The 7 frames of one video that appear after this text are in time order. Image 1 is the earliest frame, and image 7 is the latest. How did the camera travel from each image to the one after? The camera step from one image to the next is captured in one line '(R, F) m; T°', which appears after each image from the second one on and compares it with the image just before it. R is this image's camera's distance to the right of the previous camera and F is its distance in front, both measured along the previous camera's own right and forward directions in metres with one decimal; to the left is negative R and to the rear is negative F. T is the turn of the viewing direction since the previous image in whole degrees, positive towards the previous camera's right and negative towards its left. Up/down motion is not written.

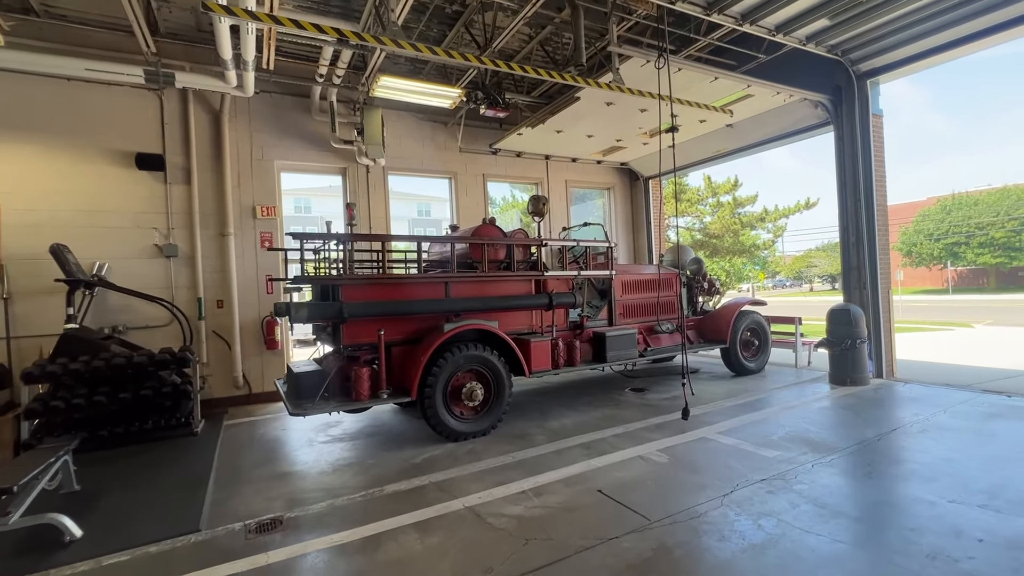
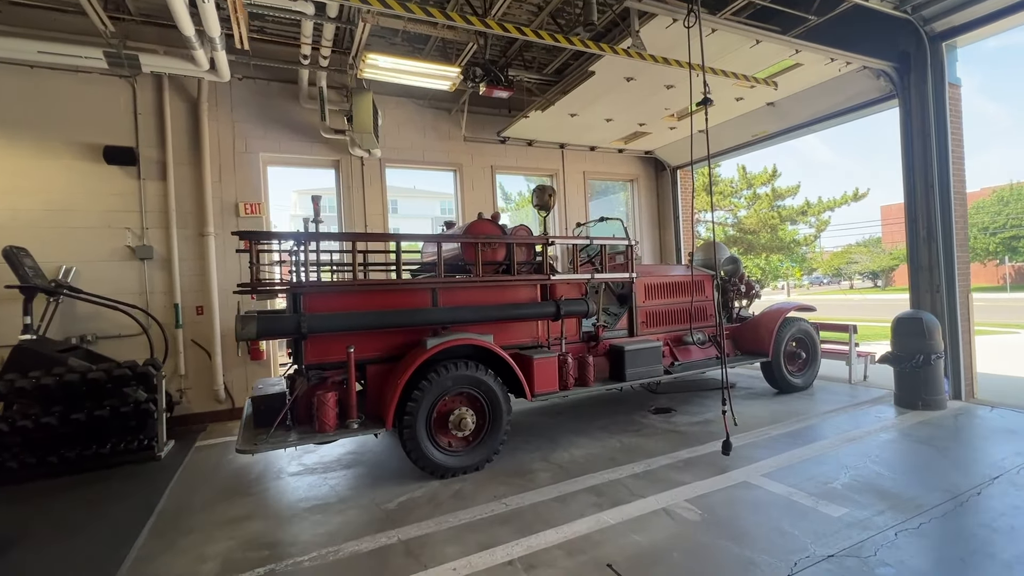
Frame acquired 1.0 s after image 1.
(+0.2, +0.7) m; -3°
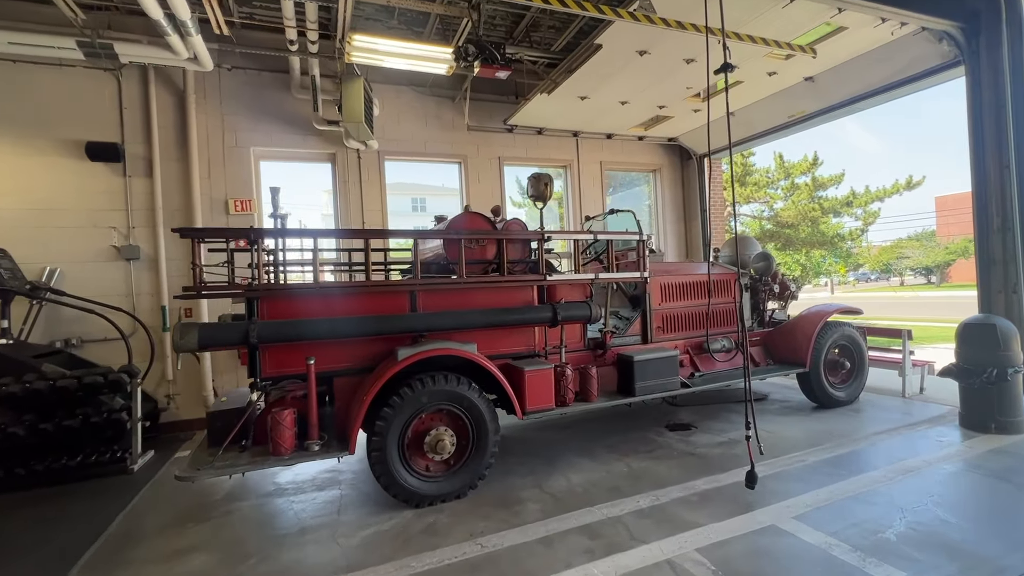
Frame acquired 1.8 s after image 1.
(+0.3, +0.5) m; -4°
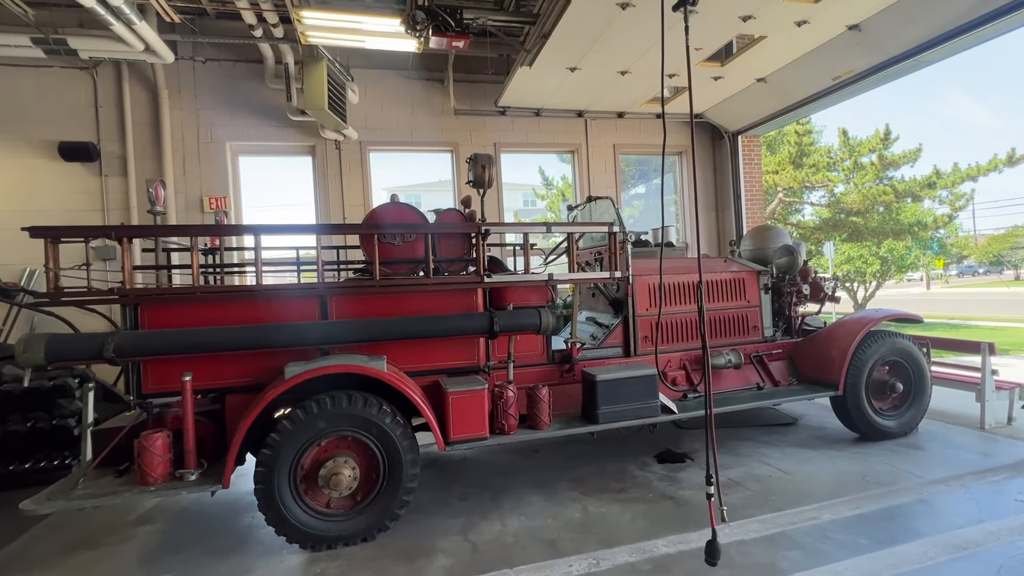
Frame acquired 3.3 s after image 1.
(+0.8, +0.6) m; -8°
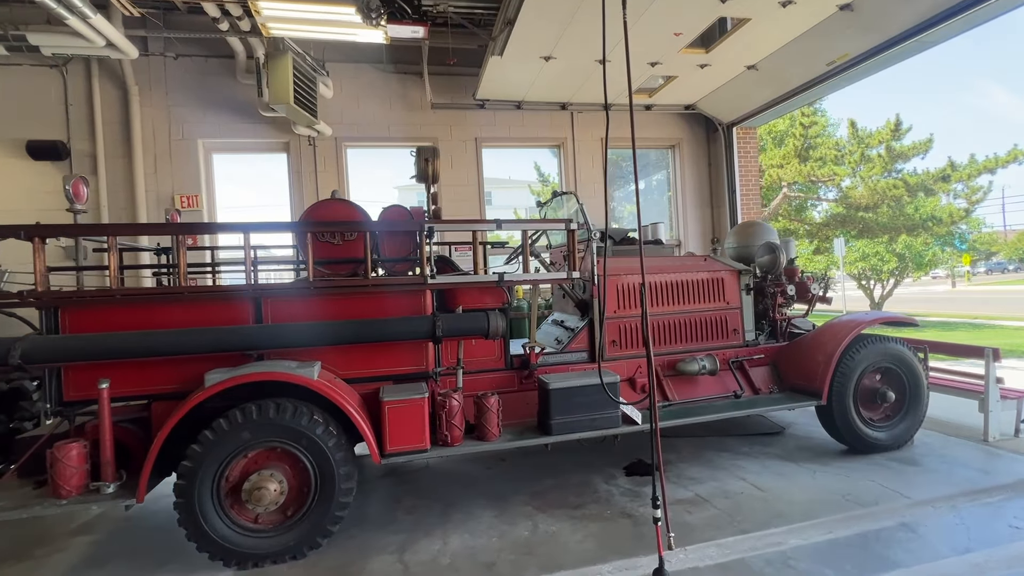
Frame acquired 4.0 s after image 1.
(+0.4, +0.2) m; -2°
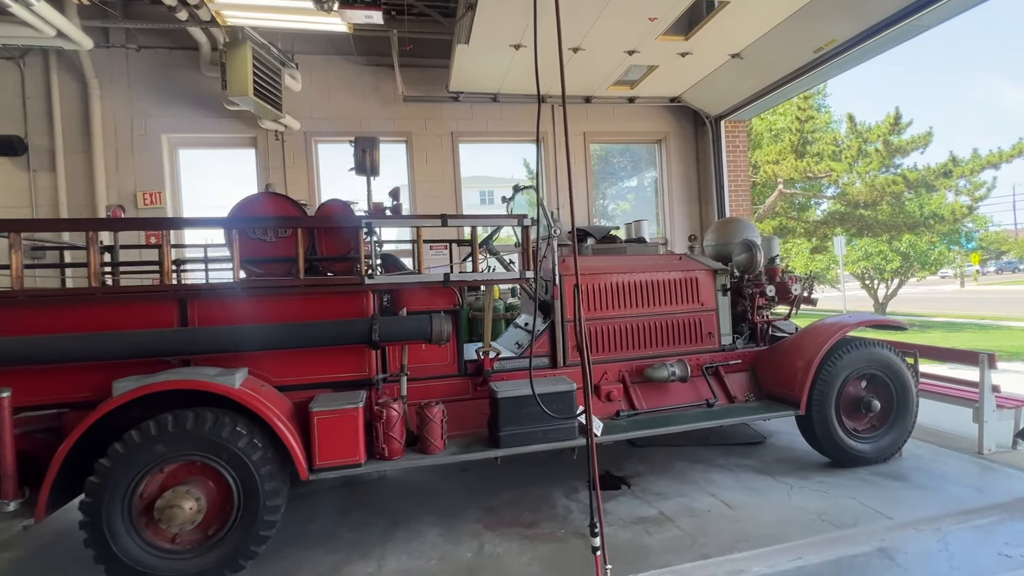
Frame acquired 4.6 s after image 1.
(+0.3, +0.2) m; -1°
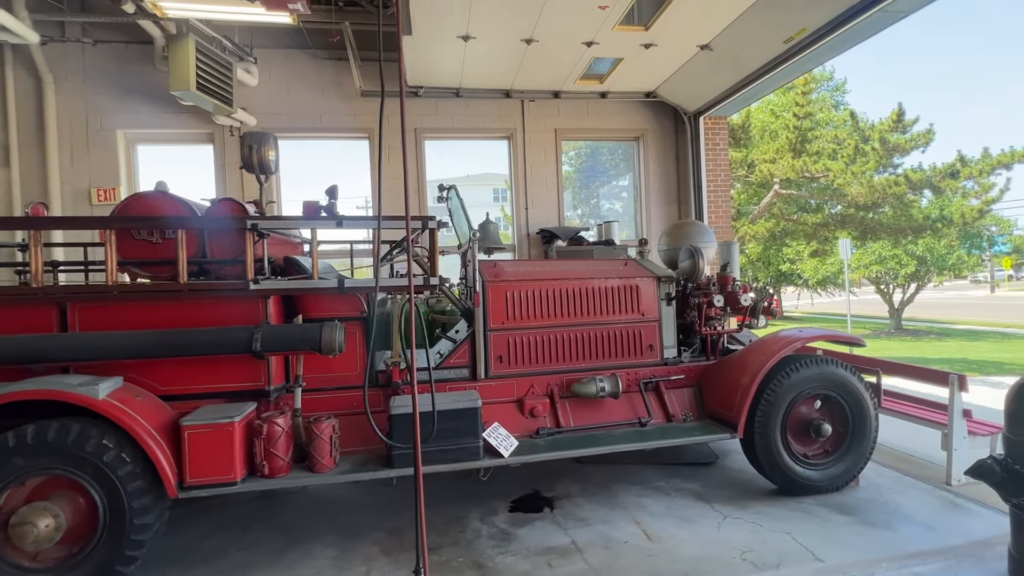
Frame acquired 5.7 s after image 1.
(+0.6, +0.2) m; -2°
